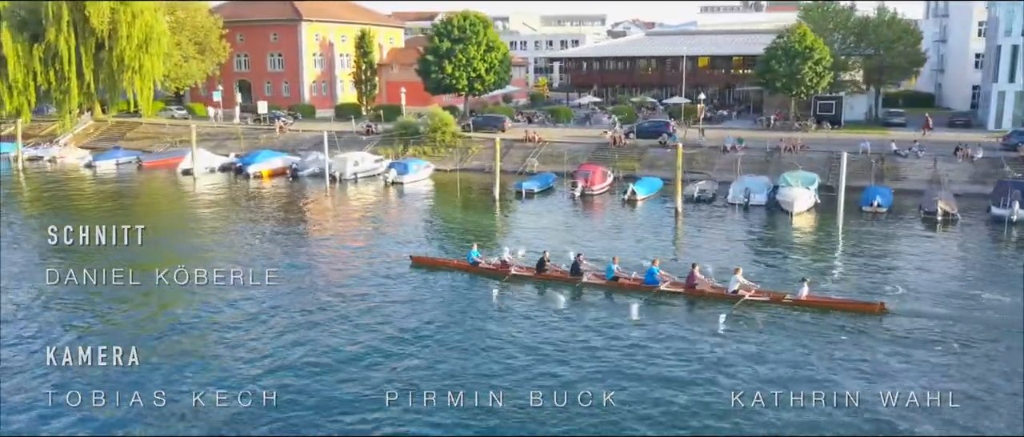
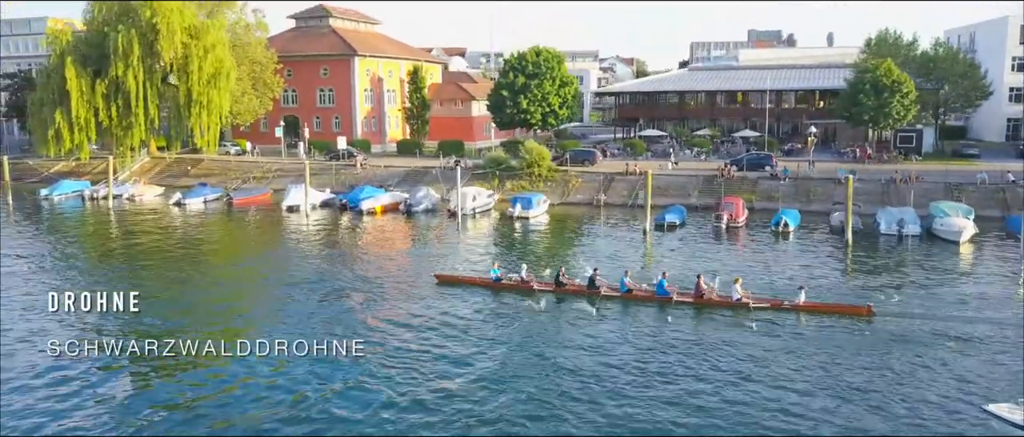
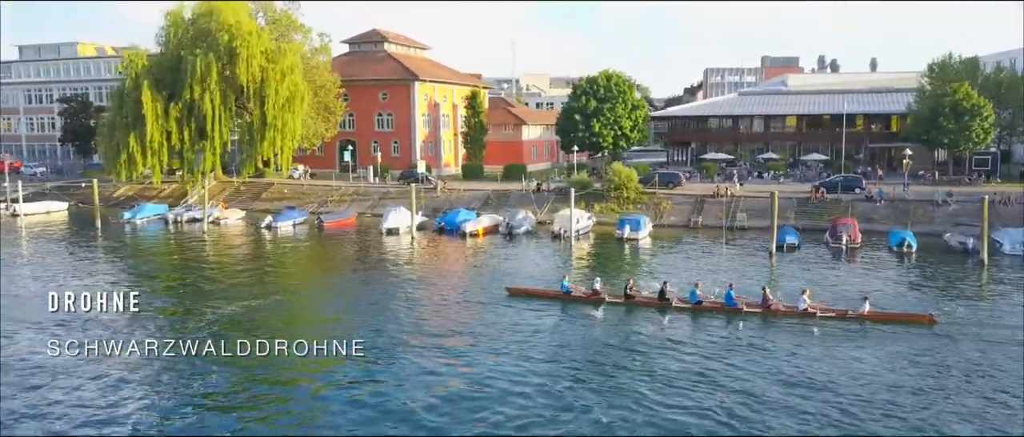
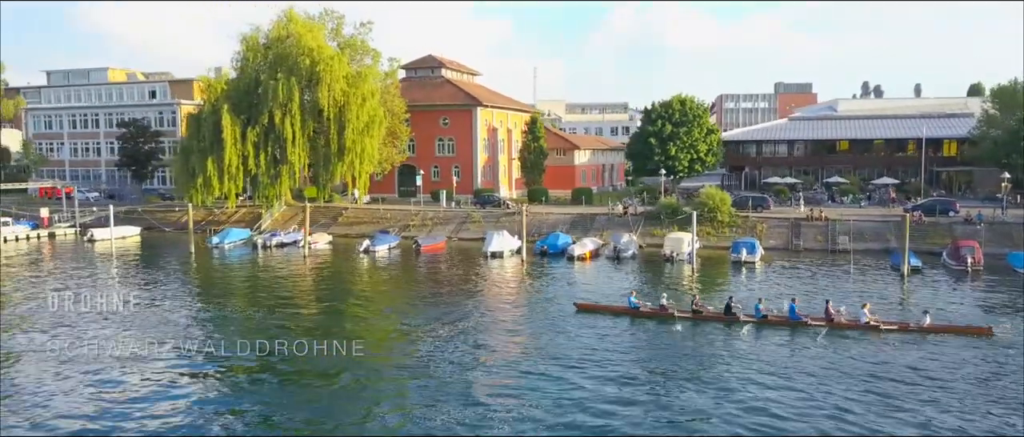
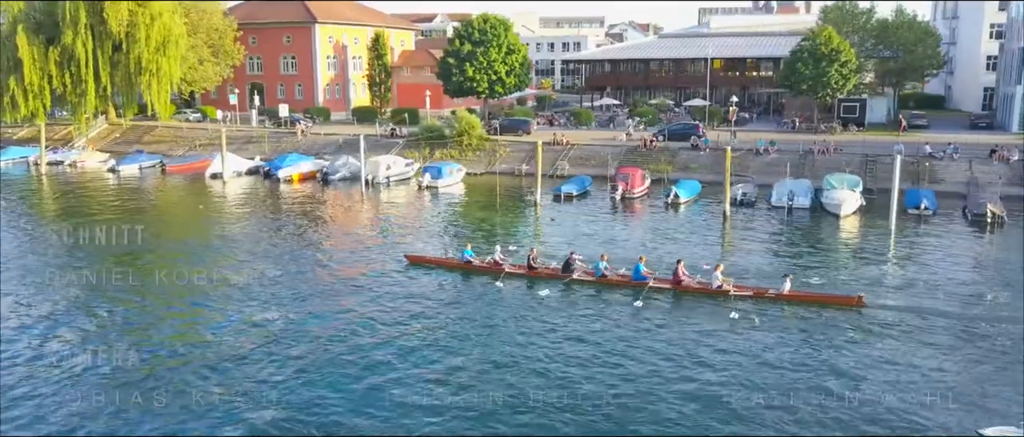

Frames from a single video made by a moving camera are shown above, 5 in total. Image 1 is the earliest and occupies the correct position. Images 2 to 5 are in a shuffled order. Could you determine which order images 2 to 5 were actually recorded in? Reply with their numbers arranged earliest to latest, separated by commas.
5, 2, 3, 4
